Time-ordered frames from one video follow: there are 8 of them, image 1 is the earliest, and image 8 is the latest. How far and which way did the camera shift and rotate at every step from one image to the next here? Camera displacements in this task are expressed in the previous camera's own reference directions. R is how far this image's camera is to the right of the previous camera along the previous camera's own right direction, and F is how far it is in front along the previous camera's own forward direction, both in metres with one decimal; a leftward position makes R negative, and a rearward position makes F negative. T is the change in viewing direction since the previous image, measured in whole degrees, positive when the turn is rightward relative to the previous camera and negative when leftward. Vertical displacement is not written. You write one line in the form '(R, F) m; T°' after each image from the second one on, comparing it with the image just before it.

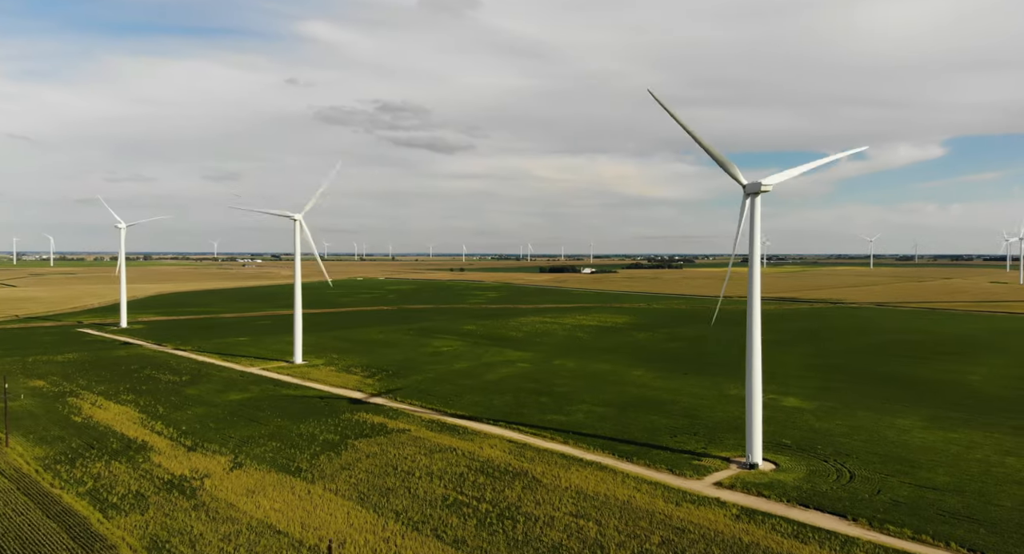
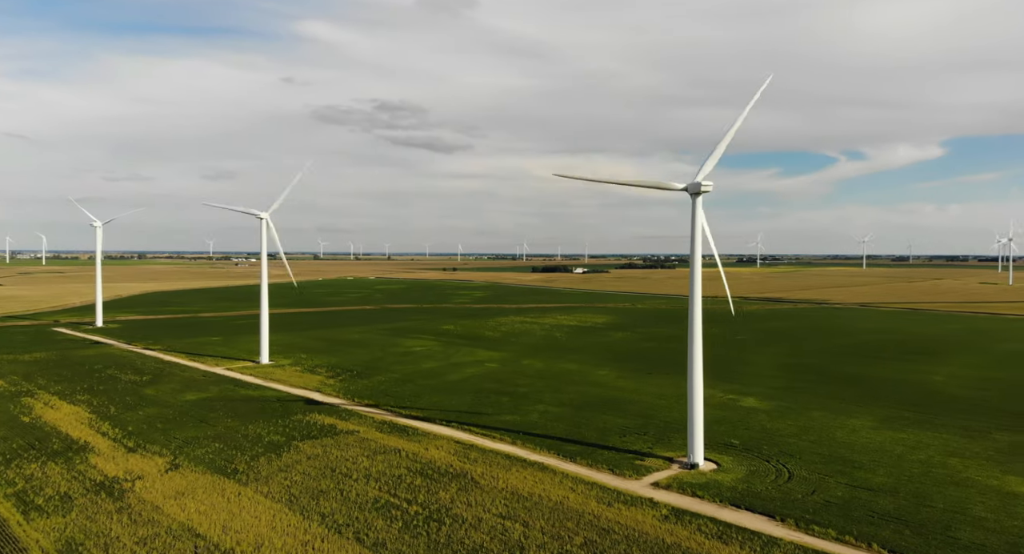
(+2.1, +0.2) m; 0°
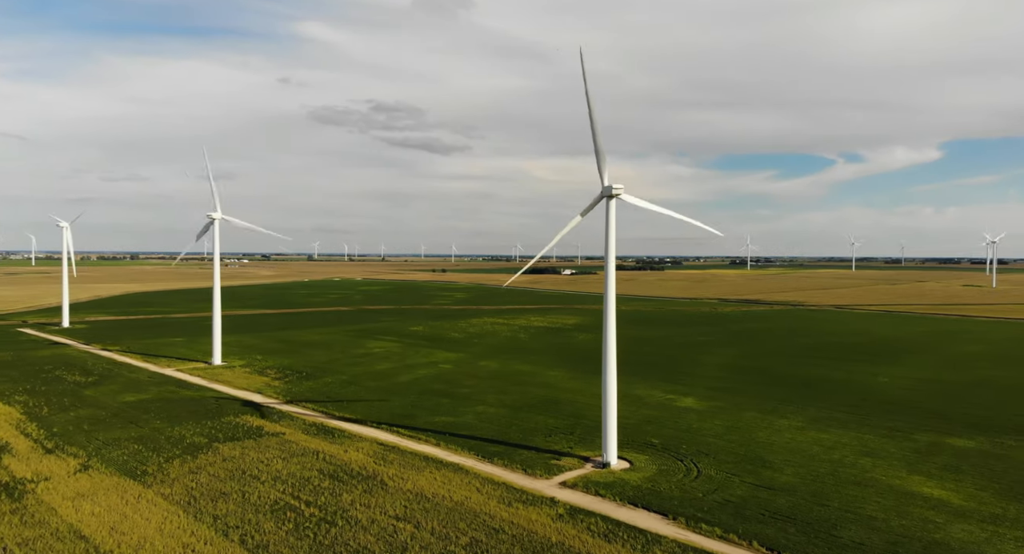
(+3.0, 0.0) m; 0°
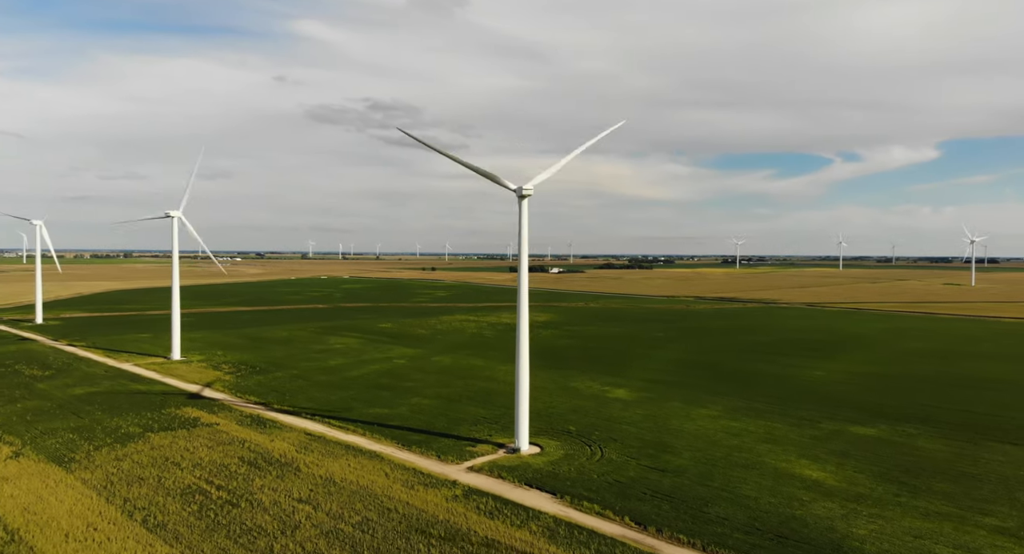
(+3.1, -1.2) m; 0°
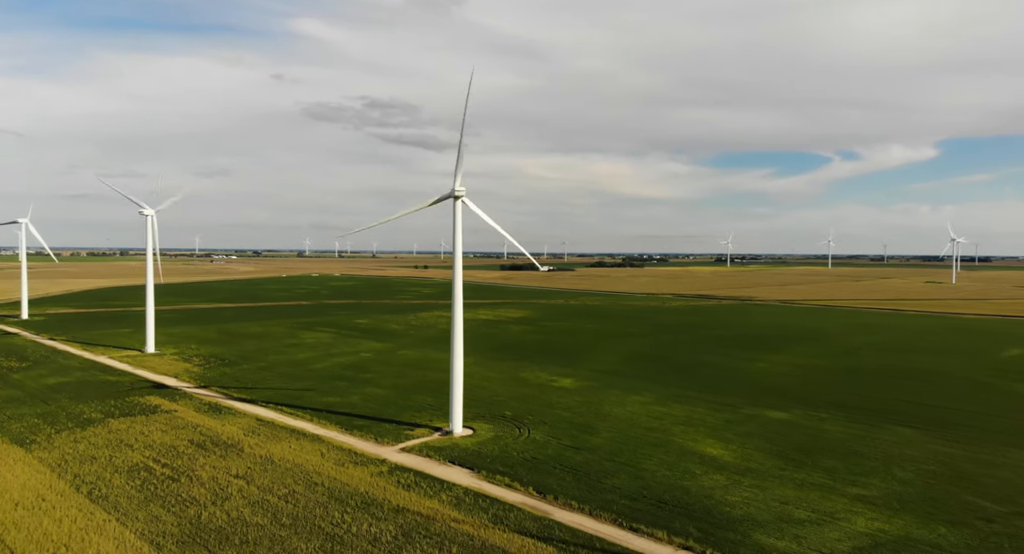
(+2.6, -2.0) m; 0°
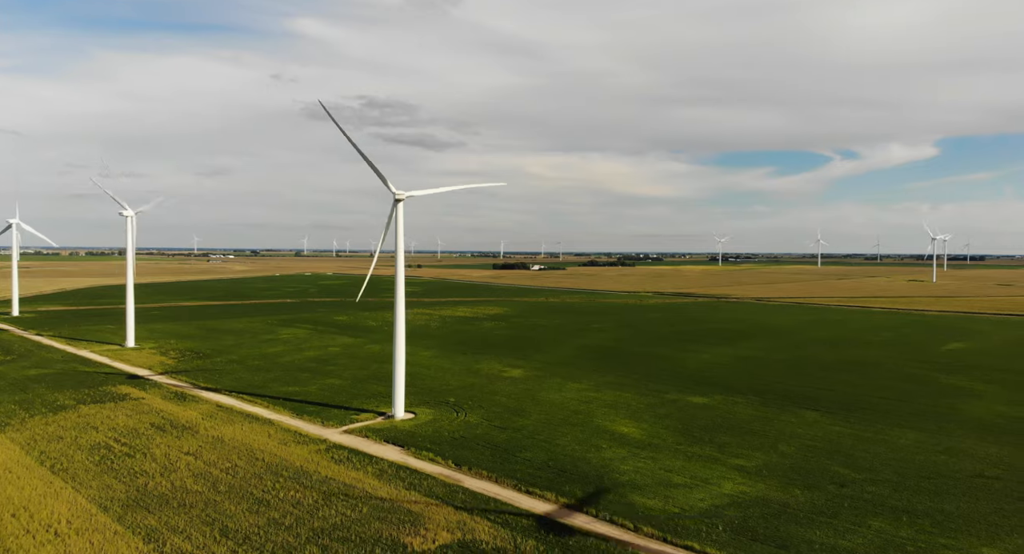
(+2.7, -2.6) m; 0°
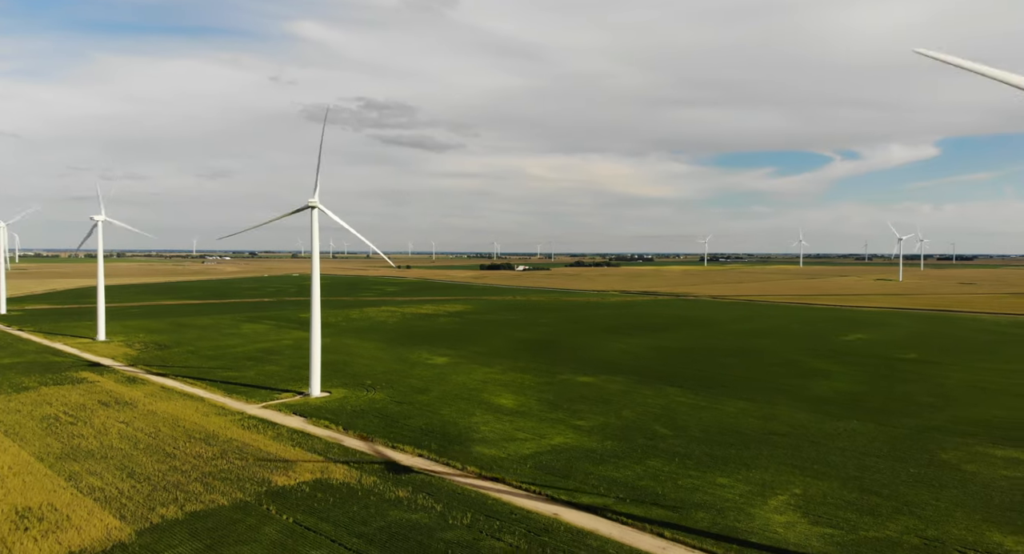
(+5.0, -5.0) m; 0°
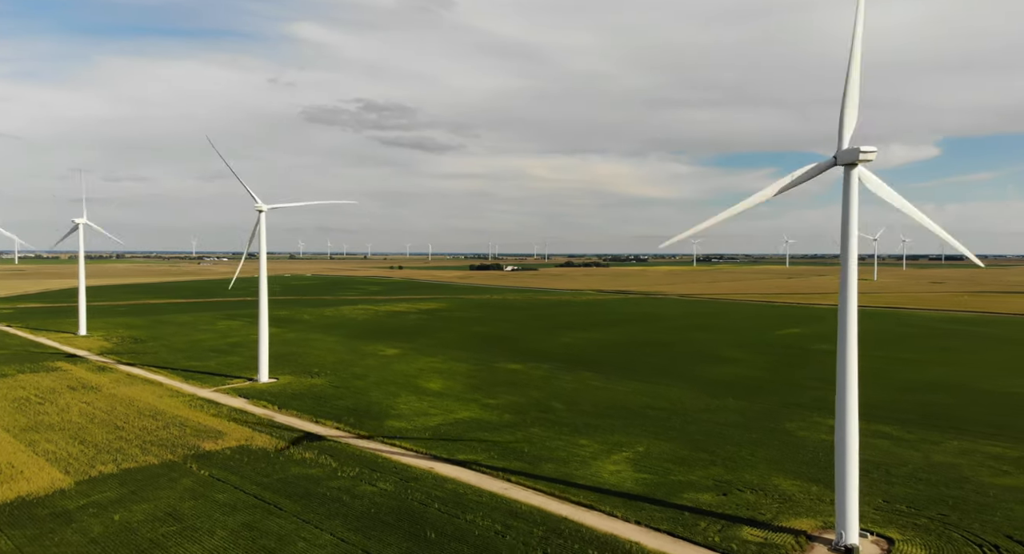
(+3.9, -4.0) m; 0°
